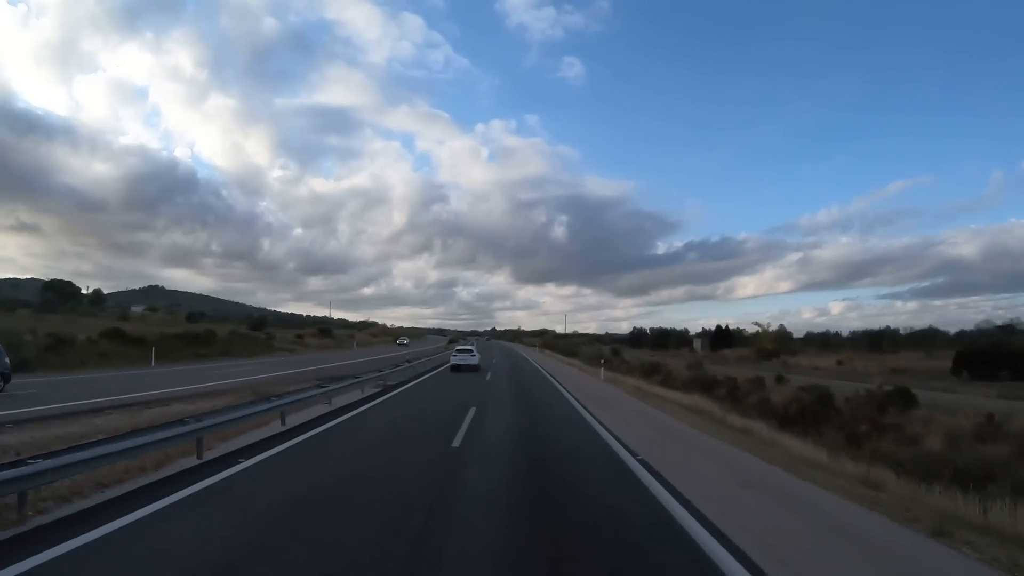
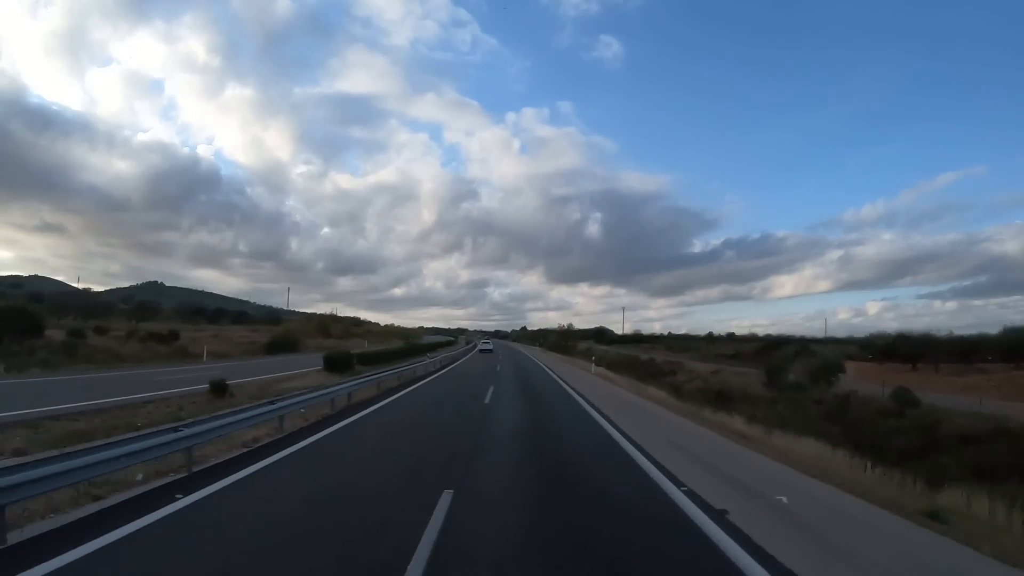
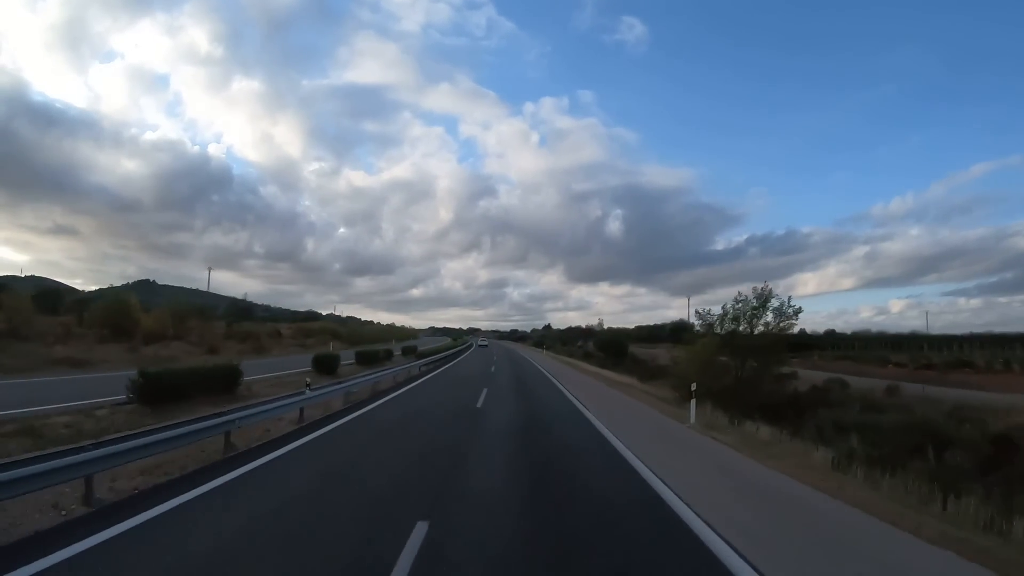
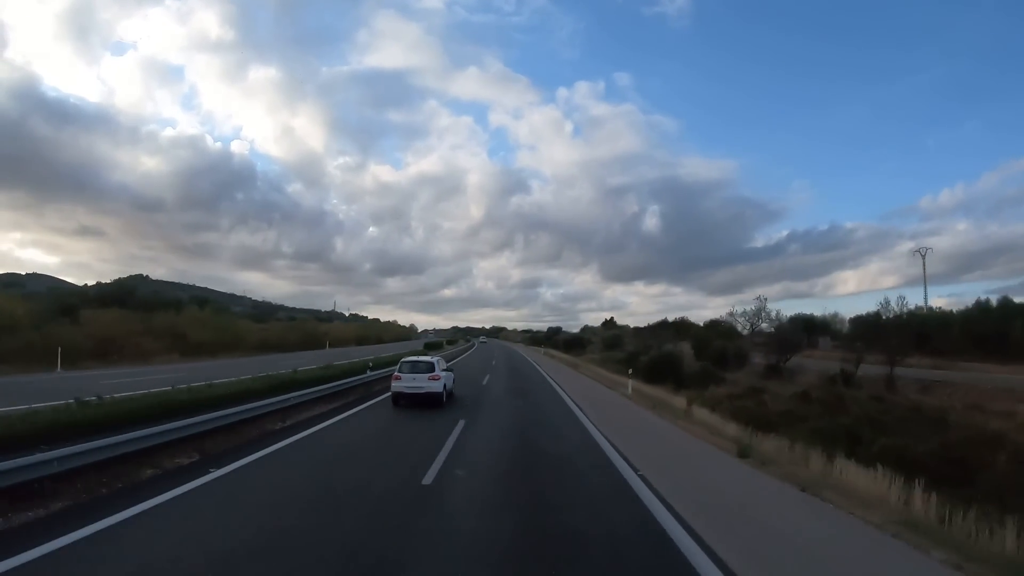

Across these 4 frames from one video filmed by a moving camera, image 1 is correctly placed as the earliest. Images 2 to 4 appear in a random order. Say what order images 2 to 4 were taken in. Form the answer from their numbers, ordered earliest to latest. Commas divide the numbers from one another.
2, 3, 4
